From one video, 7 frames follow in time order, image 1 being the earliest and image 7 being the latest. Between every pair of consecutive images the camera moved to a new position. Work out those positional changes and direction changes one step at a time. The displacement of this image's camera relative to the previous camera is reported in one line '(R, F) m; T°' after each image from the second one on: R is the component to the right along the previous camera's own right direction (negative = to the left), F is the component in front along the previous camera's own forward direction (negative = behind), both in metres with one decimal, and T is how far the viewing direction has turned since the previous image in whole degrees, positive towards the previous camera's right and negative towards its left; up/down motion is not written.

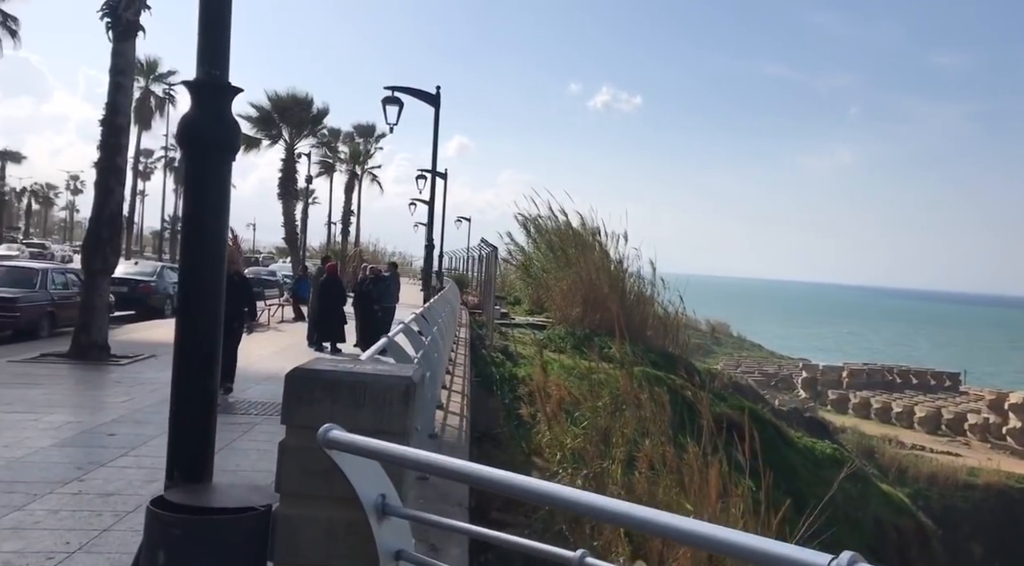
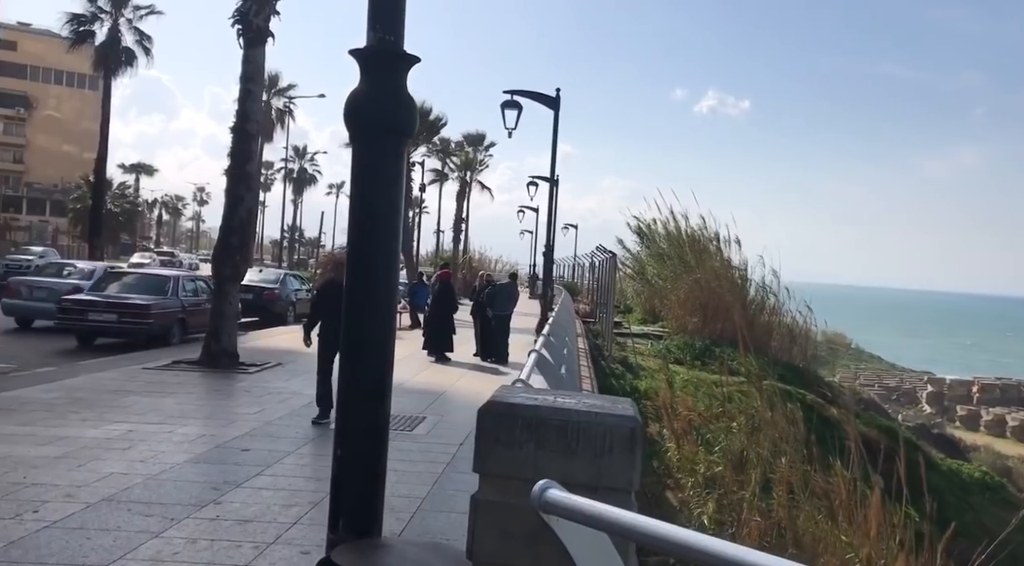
(-0.4, +0.6) m; -7°
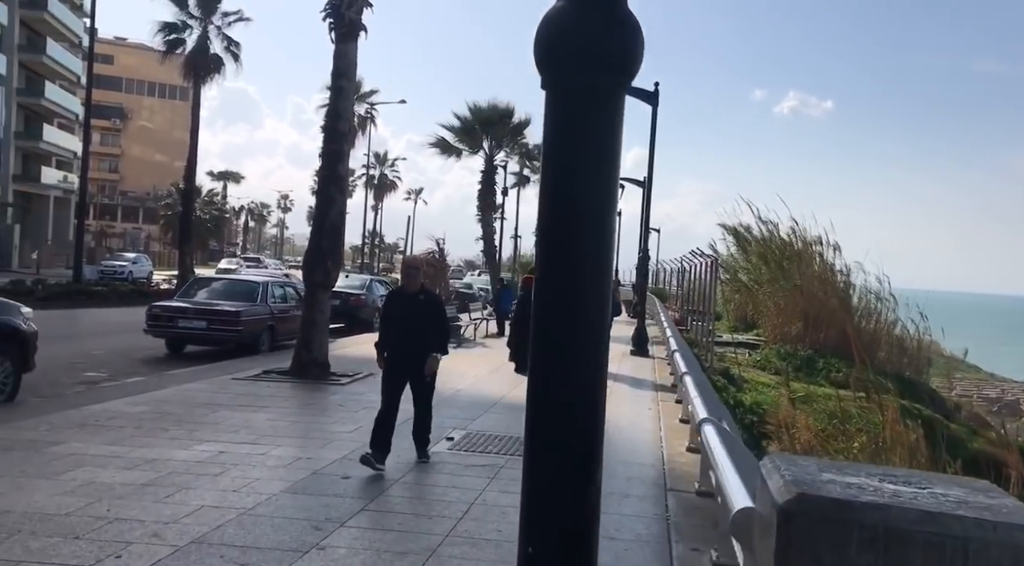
(-0.4, +0.9) m; -5°
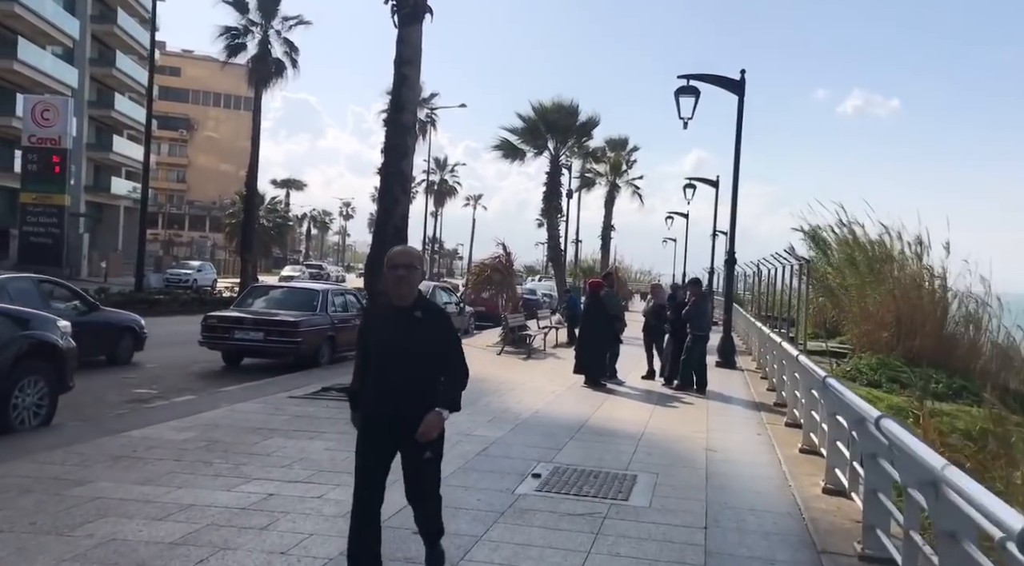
(-0.3, +1.3) m; -4°
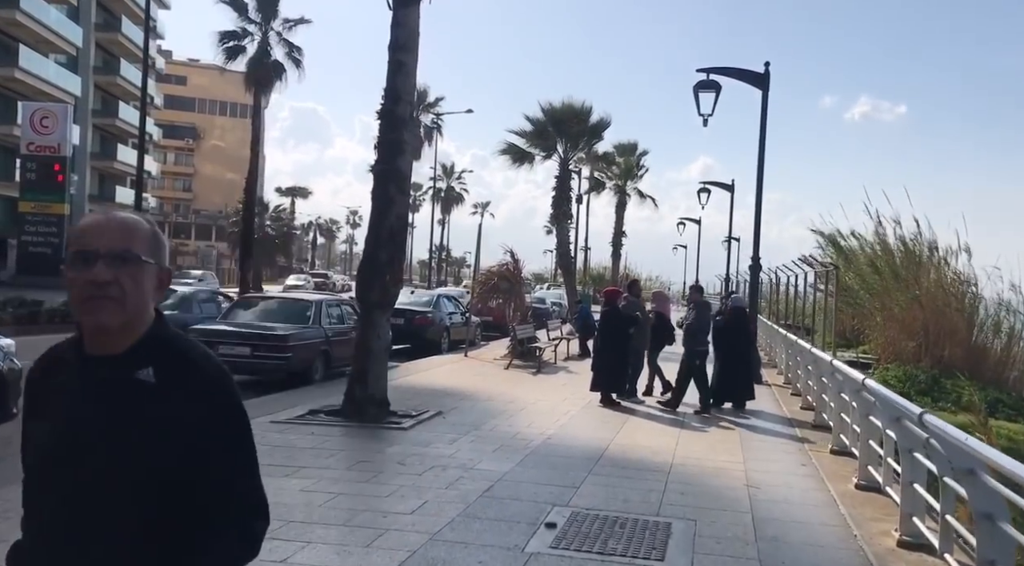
(0.0, +1.3) m; 0°
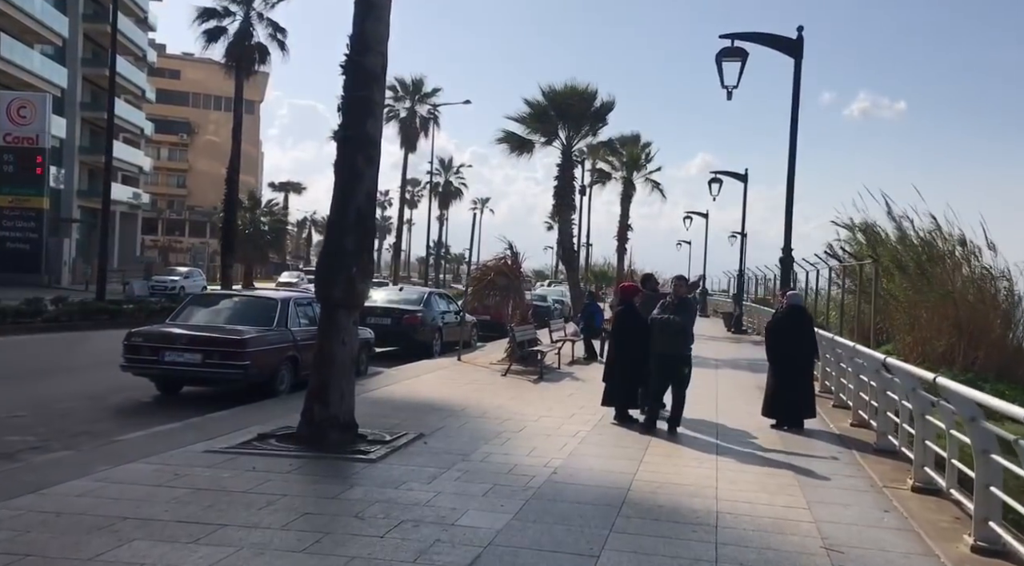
(0.0, +2.1) m; 0°
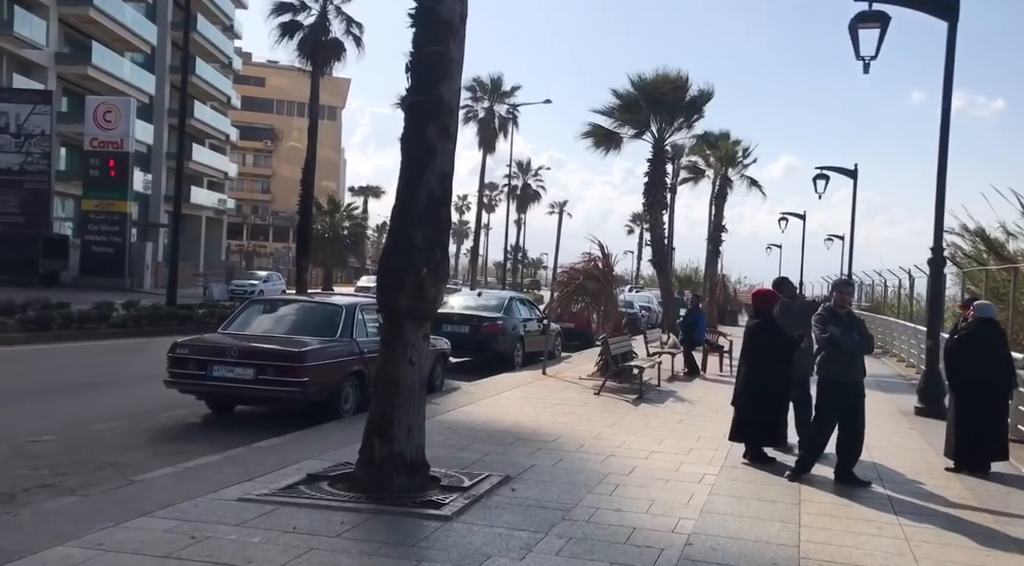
(-0.3, +1.9) m; -5°
